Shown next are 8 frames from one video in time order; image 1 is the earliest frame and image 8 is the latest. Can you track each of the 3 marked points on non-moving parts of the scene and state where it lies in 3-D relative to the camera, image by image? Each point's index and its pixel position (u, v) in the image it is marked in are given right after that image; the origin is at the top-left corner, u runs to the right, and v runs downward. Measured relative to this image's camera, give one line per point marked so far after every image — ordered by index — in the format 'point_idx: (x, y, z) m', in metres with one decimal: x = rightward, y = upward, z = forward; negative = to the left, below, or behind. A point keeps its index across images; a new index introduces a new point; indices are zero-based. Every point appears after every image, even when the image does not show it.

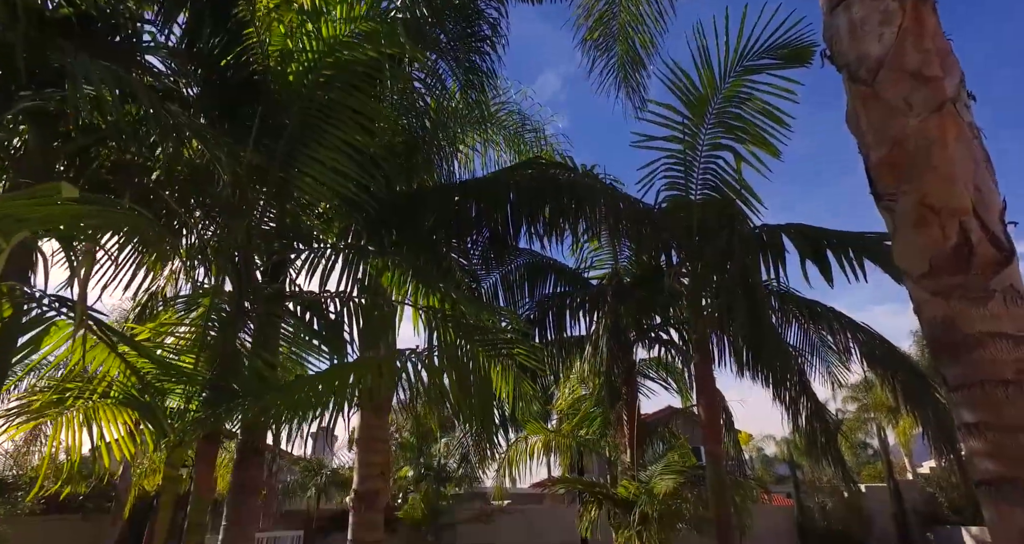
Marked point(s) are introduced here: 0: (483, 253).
0: (-0.3, +0.2, +6.6) m
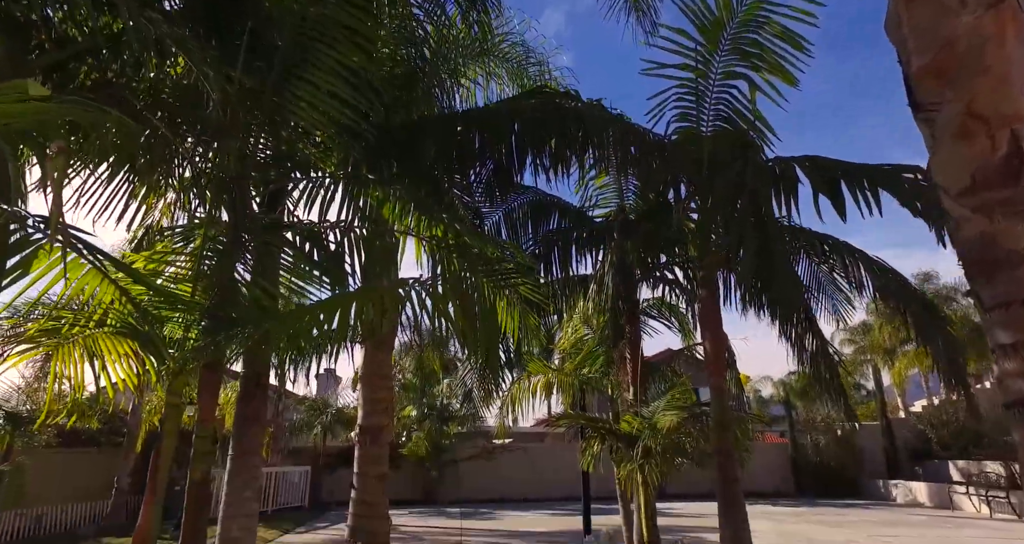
0: (-0.3, +0.9, +6.4) m
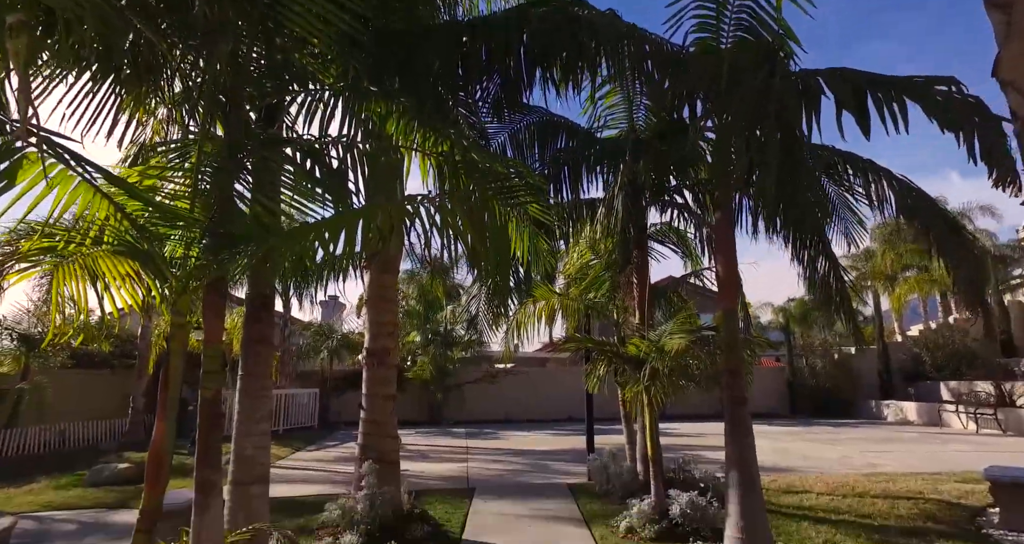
0: (-0.2, +1.7, +6.1) m
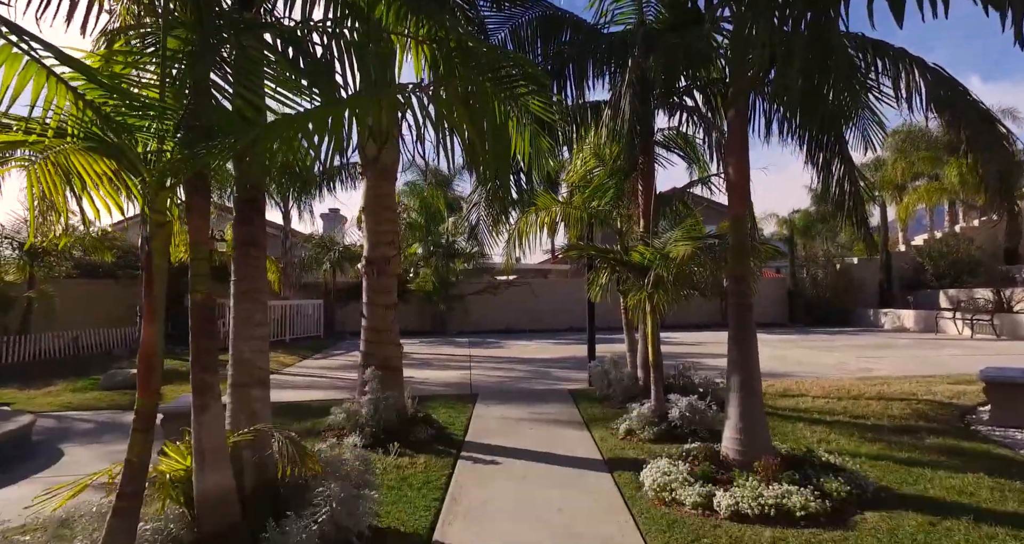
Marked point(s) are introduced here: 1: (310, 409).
0: (-0.2, +2.6, +5.6) m
1: (-3.0, -2.1, +9.0) m
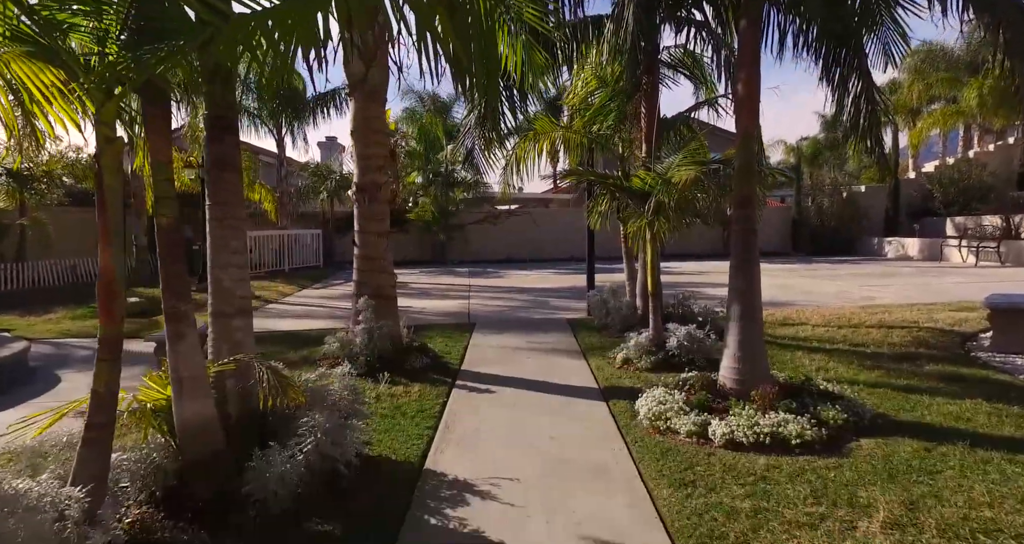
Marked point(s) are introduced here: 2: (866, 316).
0: (-0.2, +3.3, +5.1) m
1: (-3.1, -1.0, +9.0) m
2: (+5.2, -0.7, +8.8) m
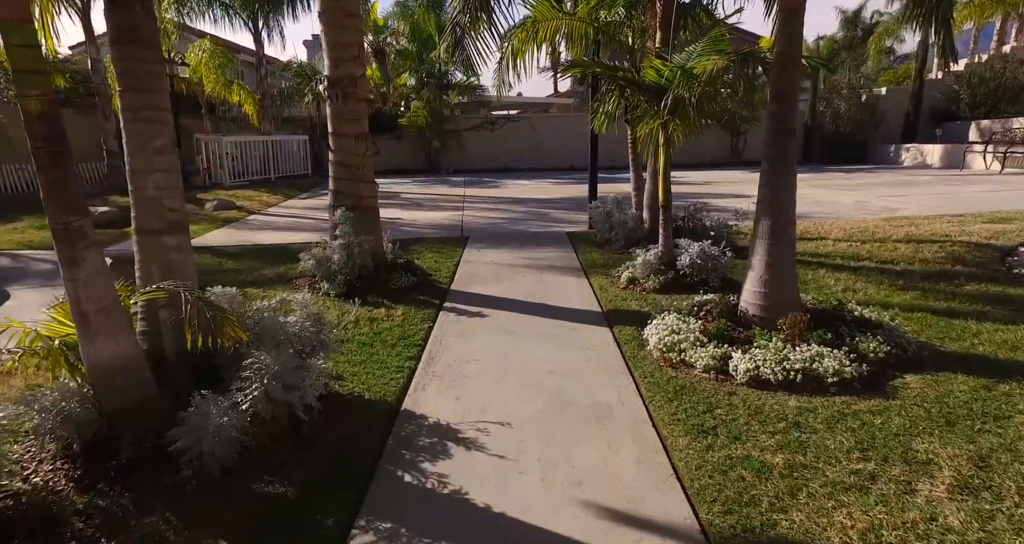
0: (-0.3, +3.9, +3.8) m
1: (-3.1, +0.3, +8.3) m
2: (+5.1, +0.6, +8.1) m
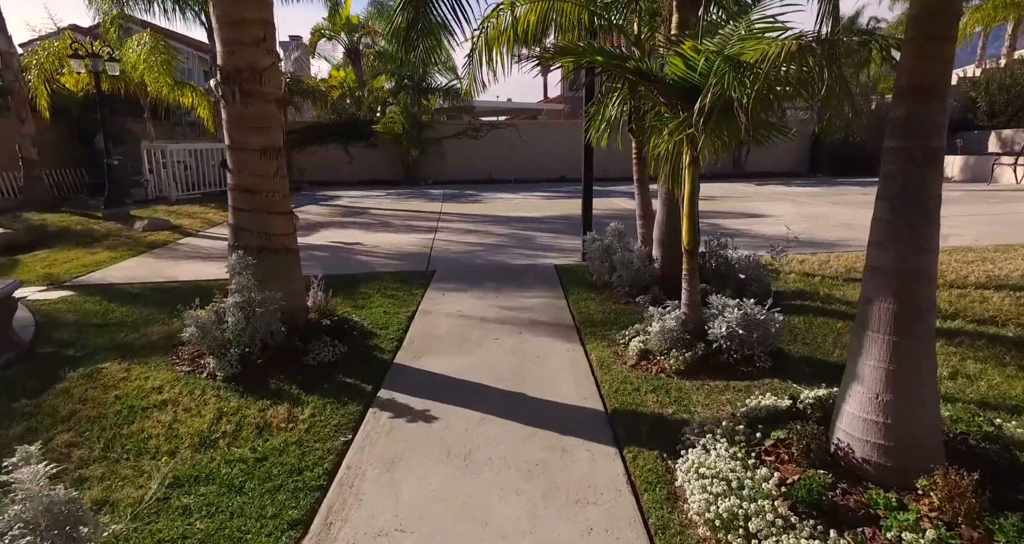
0: (-0.5, +3.4, +2.1) m
1: (-3.4, -0.2, +6.5) m
2: (+4.8, 0.0, +6.5) m
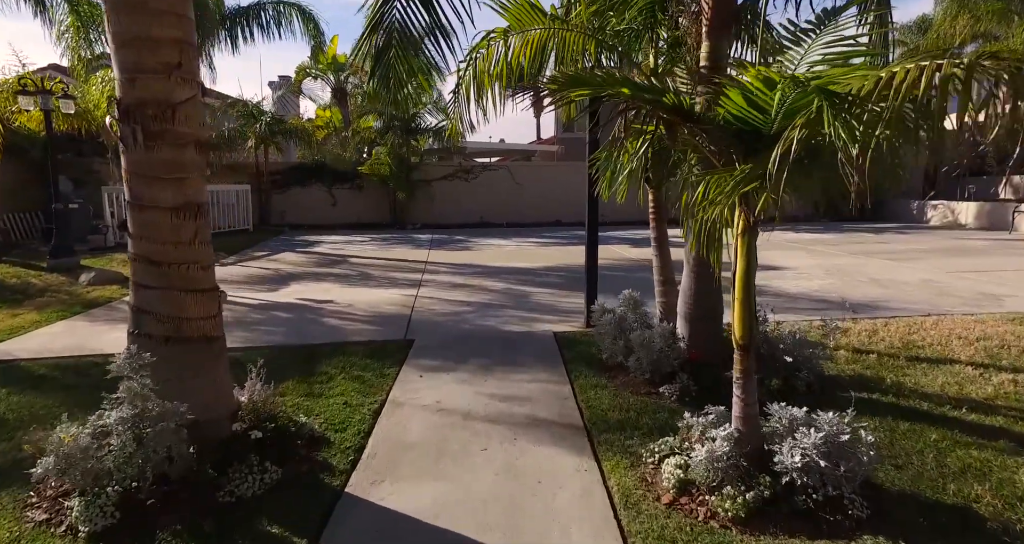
0: (-0.5, +3.0, +1.2) m
1: (-3.5, -0.9, +5.3) m
2: (+4.8, -0.7, +5.4) m
